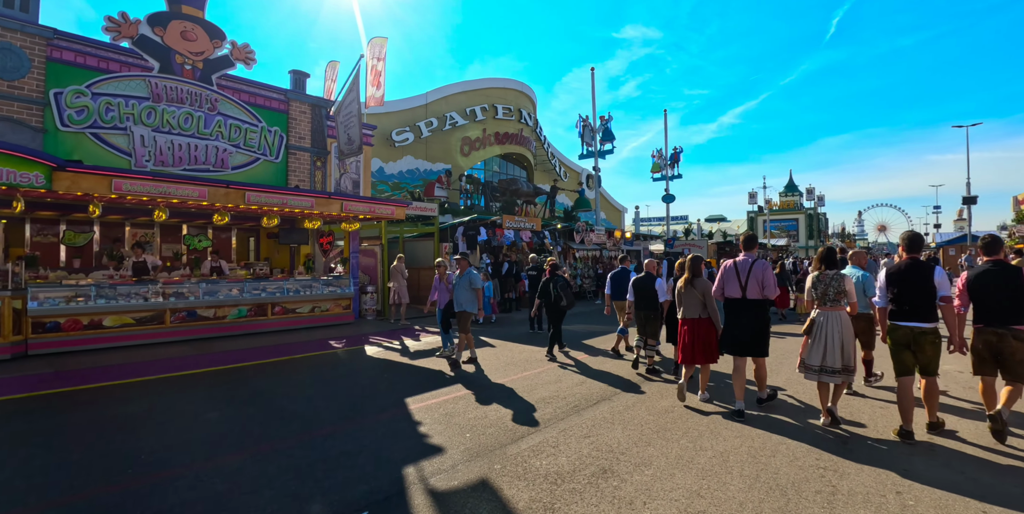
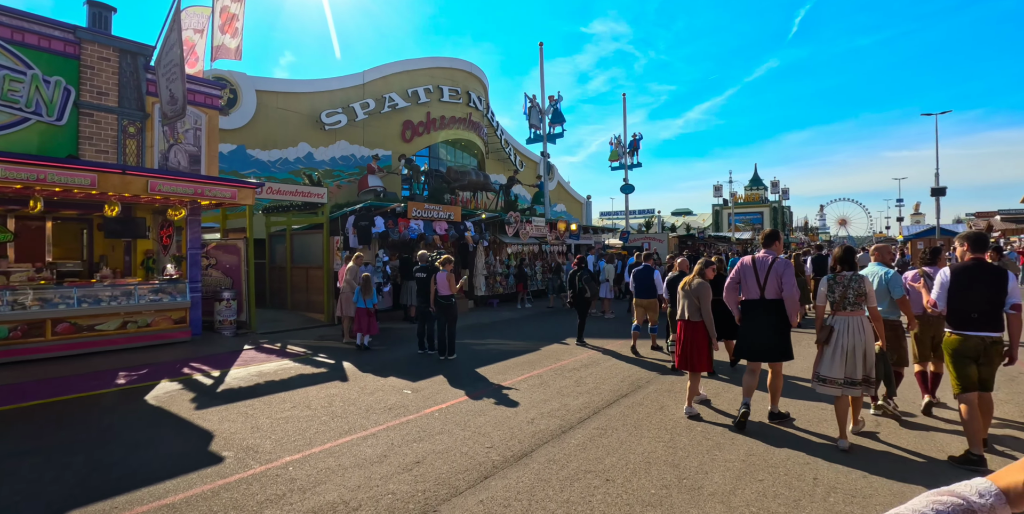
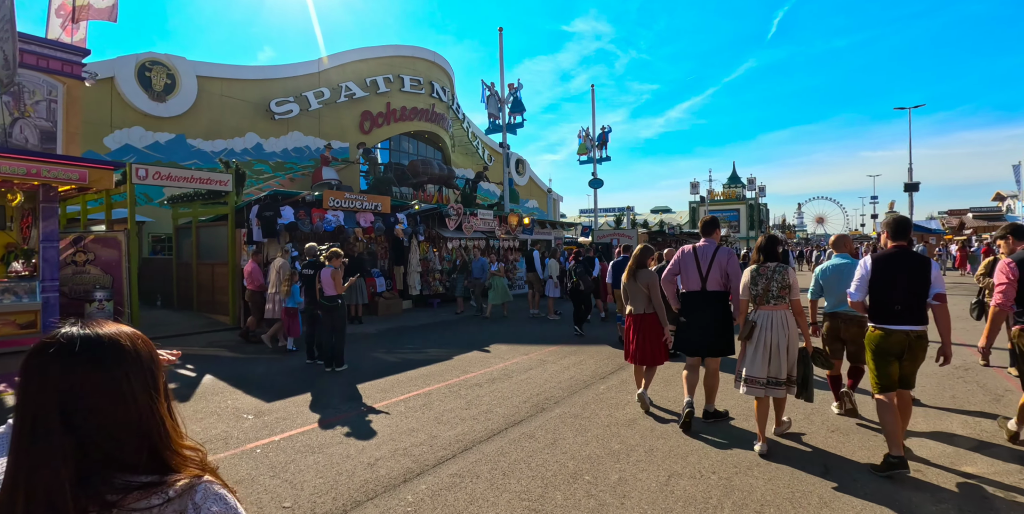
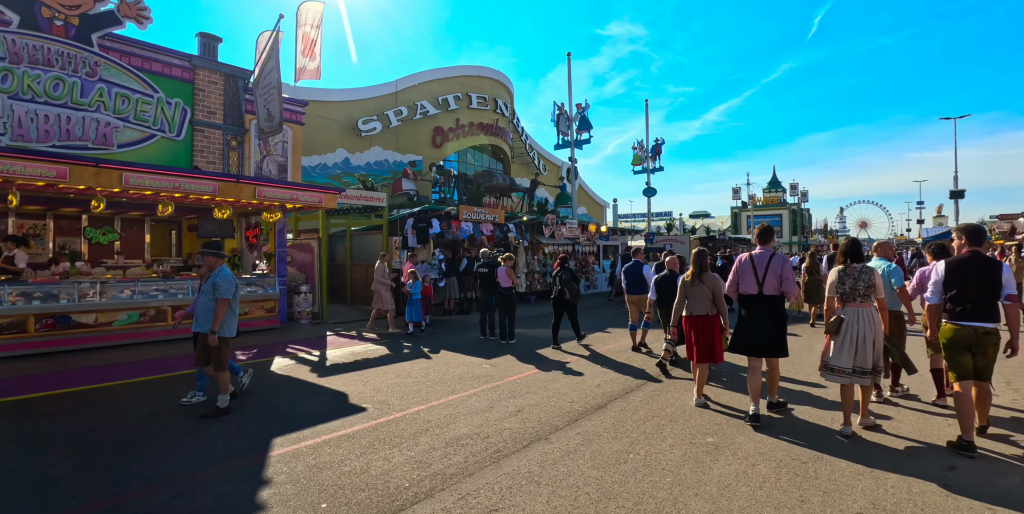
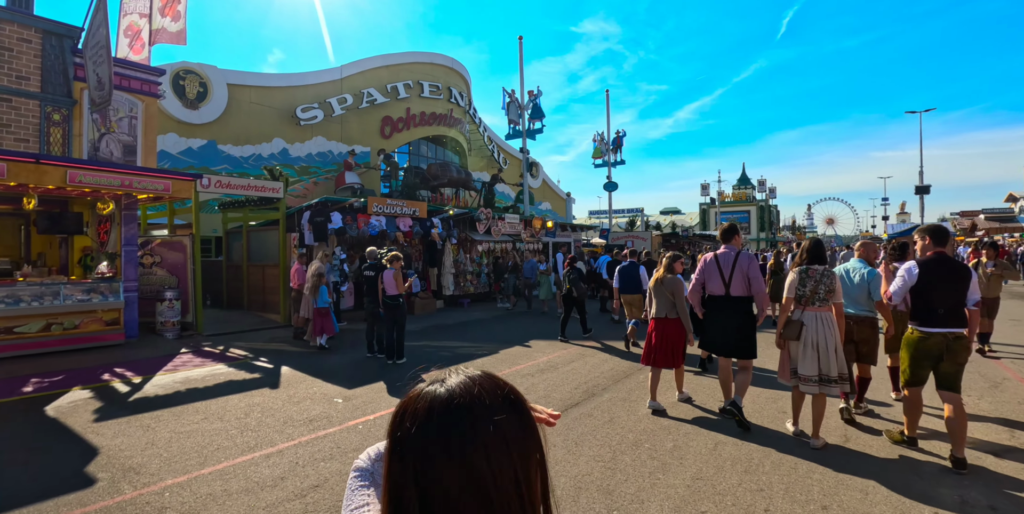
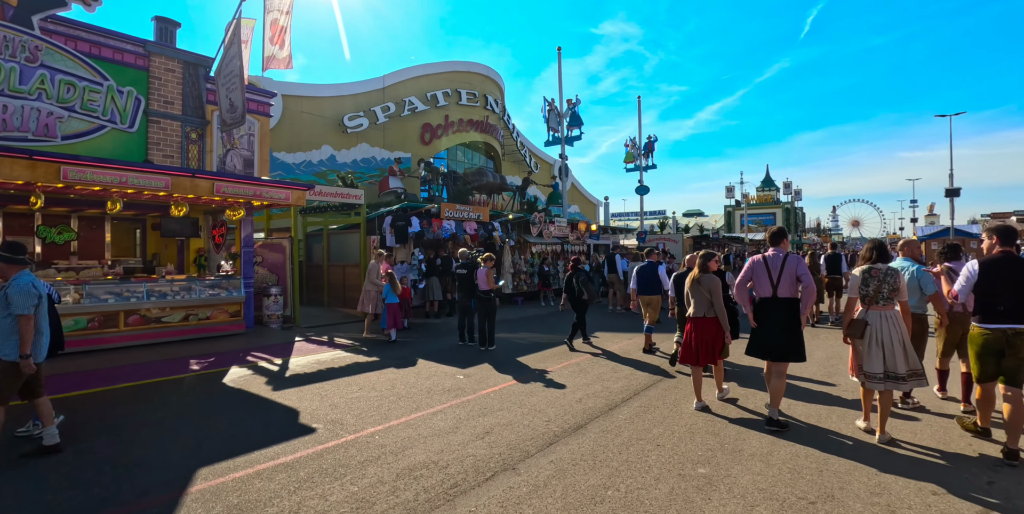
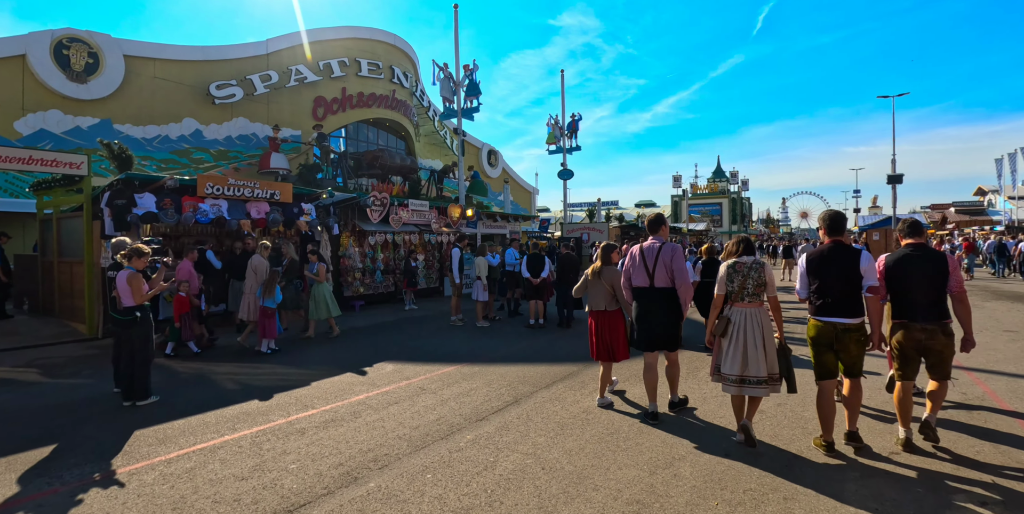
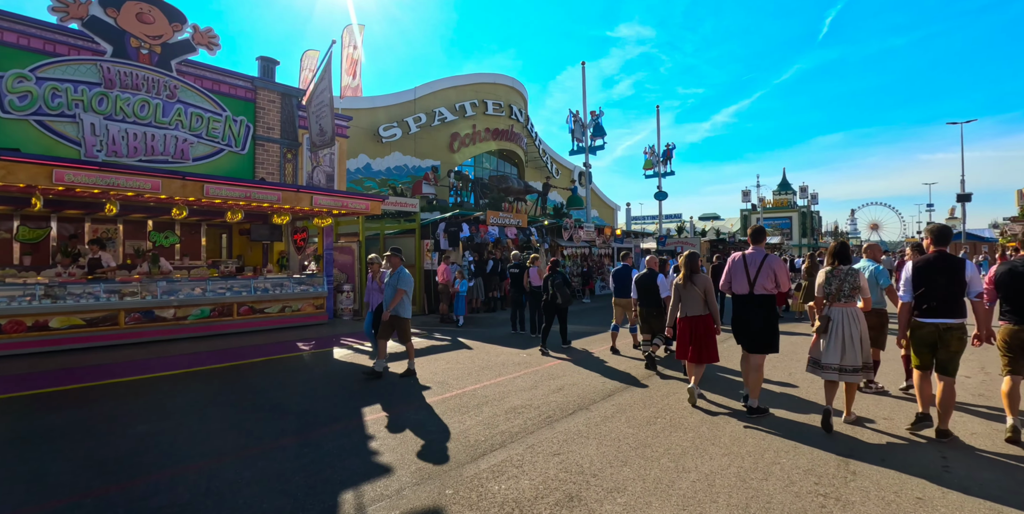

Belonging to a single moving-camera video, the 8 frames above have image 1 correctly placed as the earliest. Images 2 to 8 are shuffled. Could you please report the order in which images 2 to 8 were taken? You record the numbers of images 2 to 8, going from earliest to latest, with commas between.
8, 4, 6, 2, 5, 3, 7
